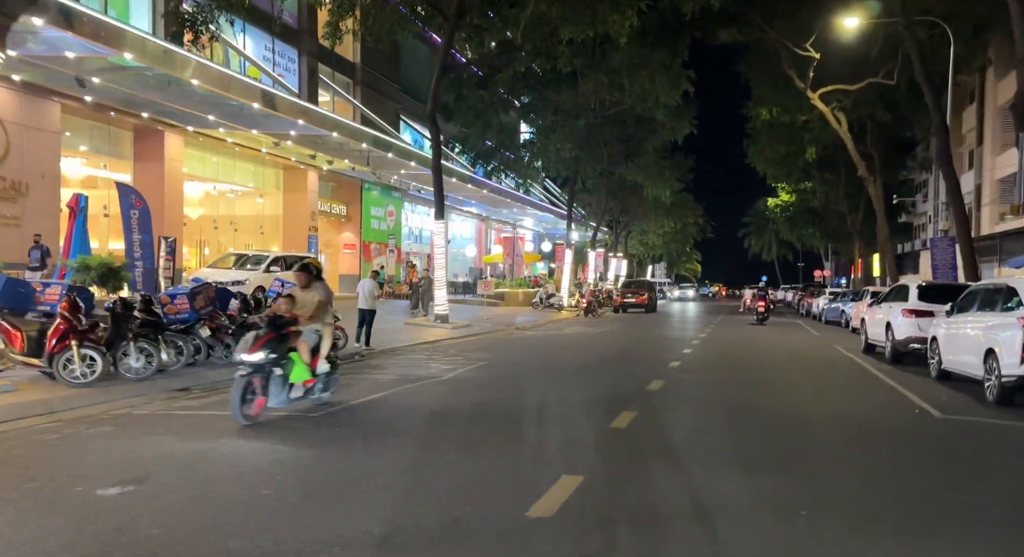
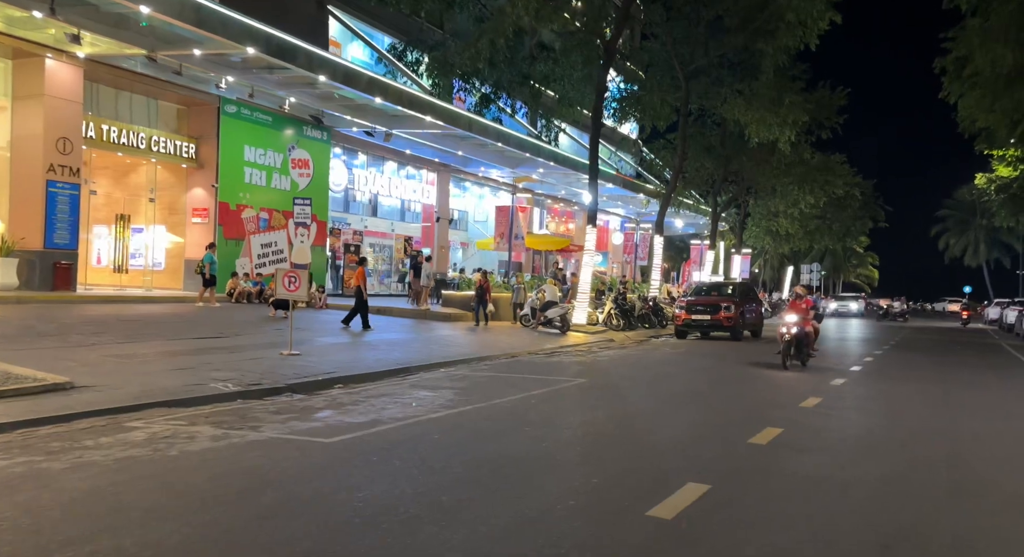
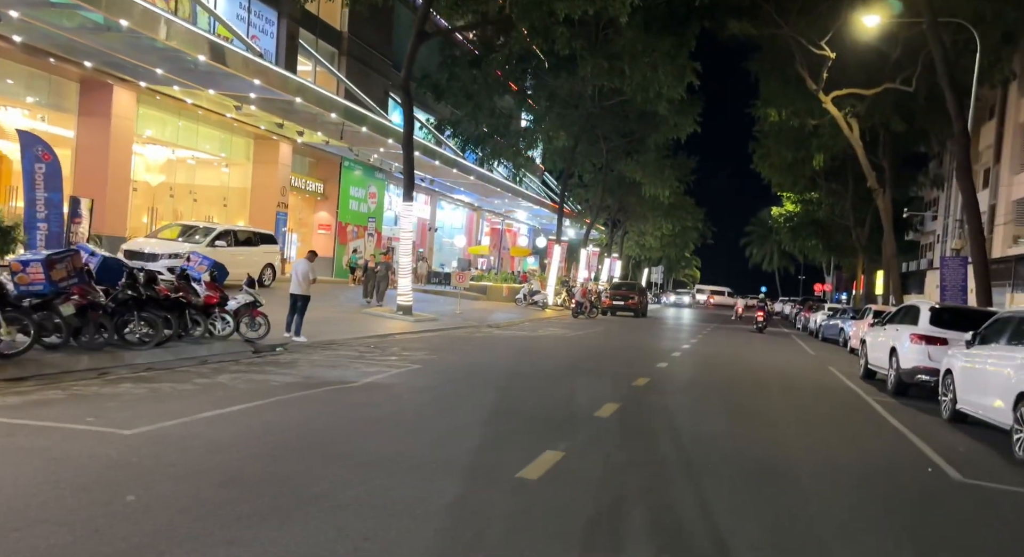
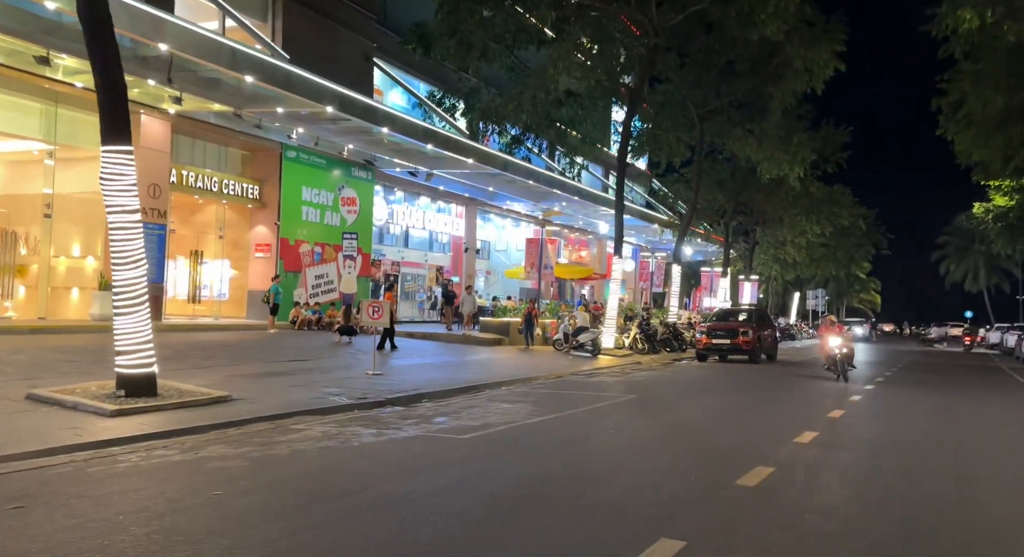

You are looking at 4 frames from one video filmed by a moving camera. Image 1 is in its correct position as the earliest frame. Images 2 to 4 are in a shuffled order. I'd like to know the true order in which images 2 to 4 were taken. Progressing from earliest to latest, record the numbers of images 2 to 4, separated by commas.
3, 4, 2
